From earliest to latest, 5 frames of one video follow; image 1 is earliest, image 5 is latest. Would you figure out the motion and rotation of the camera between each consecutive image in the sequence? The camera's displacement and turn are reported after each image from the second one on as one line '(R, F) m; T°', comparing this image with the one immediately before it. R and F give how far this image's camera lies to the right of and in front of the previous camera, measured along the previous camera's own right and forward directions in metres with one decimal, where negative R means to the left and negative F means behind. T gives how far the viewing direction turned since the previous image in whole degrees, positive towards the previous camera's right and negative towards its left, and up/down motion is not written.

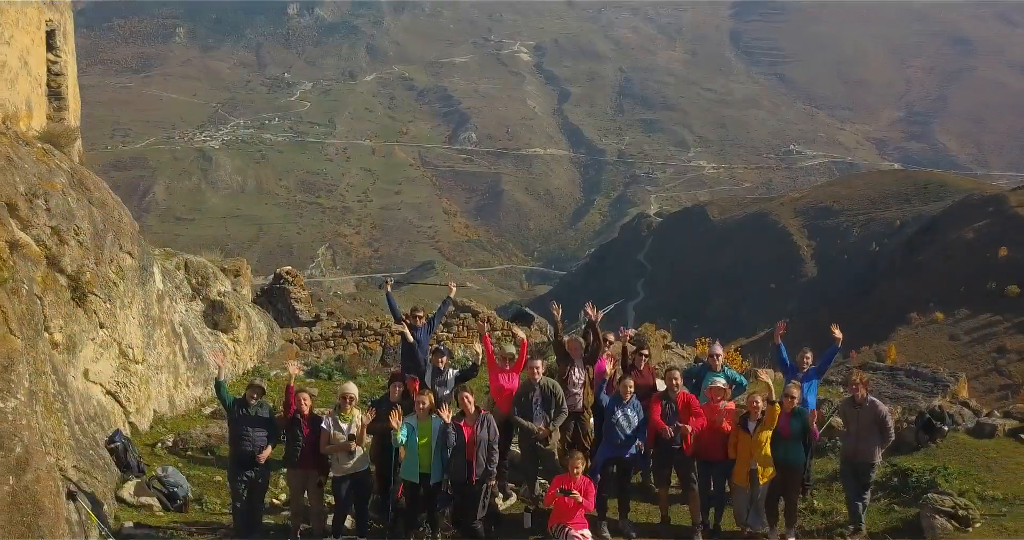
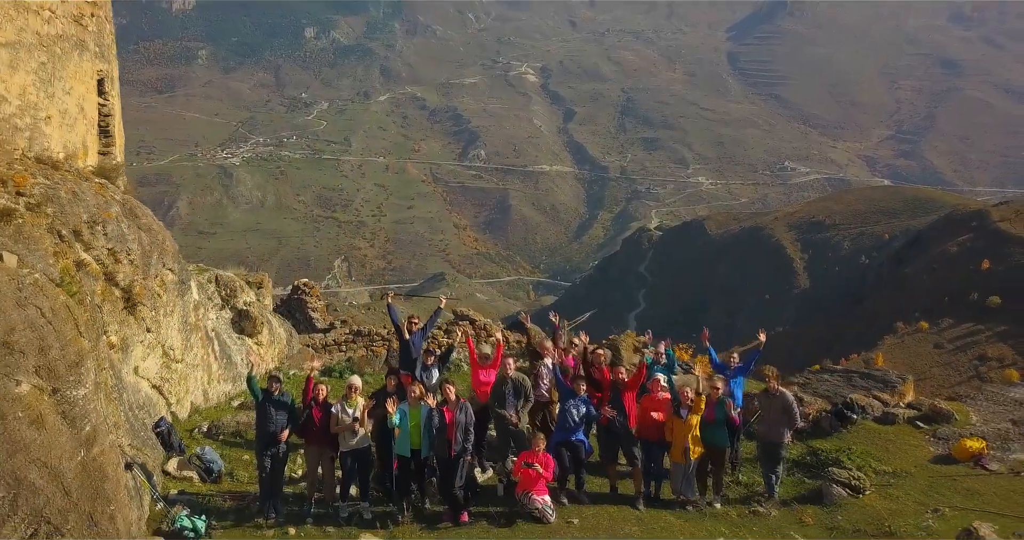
(+0.2, -1.1) m; -1°
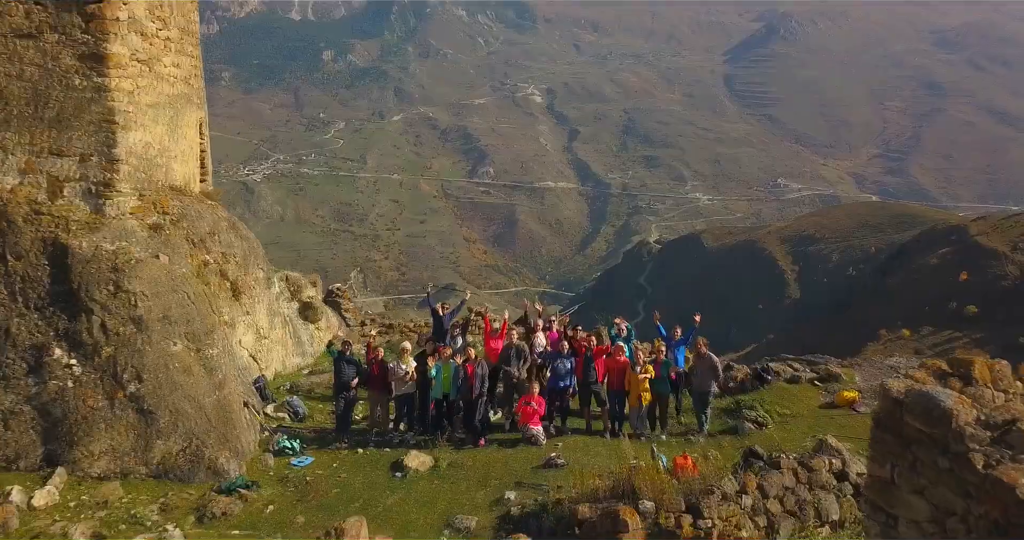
(0.0, -2.3) m; 0°
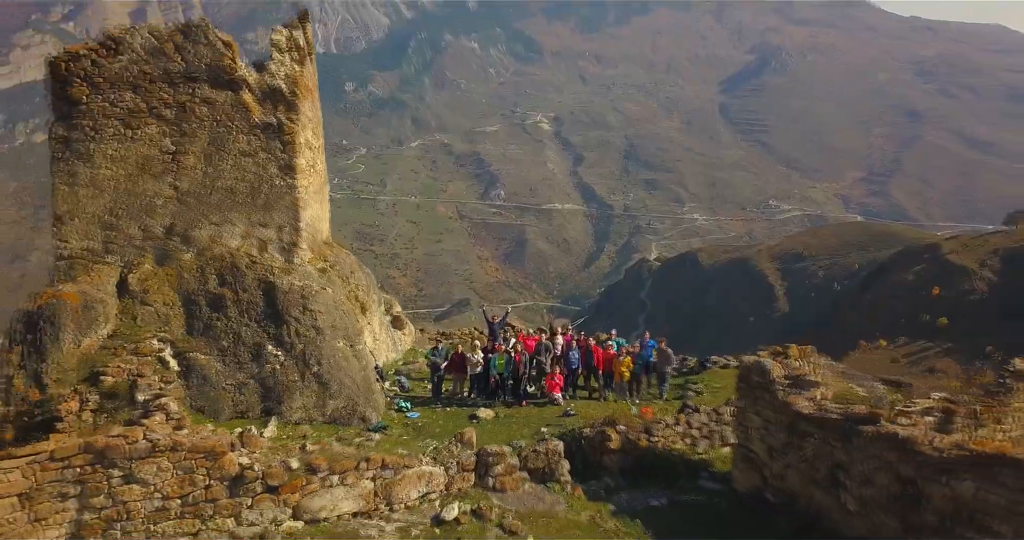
(-0.2, -4.8) m; 0°
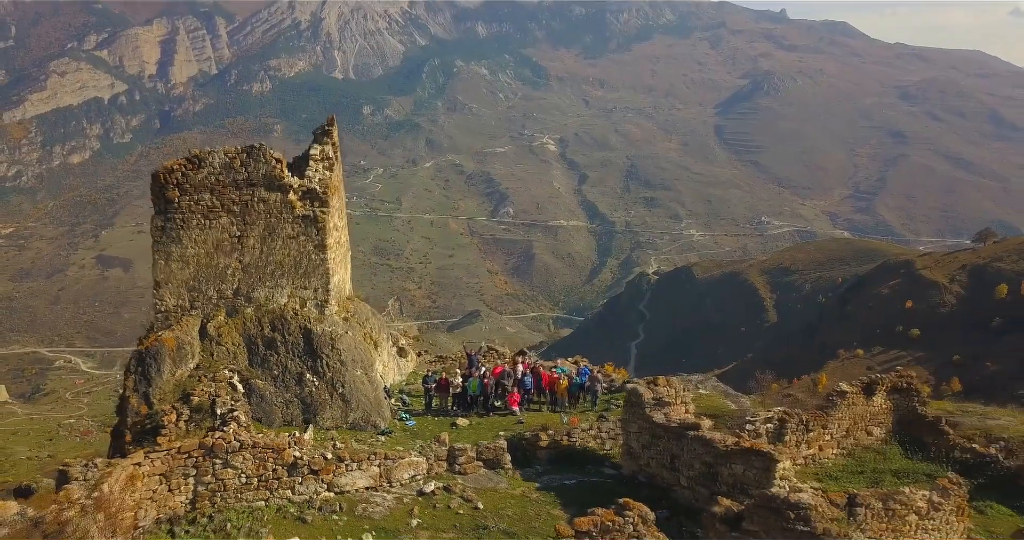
(+0.7, -4.9) m; -1°
